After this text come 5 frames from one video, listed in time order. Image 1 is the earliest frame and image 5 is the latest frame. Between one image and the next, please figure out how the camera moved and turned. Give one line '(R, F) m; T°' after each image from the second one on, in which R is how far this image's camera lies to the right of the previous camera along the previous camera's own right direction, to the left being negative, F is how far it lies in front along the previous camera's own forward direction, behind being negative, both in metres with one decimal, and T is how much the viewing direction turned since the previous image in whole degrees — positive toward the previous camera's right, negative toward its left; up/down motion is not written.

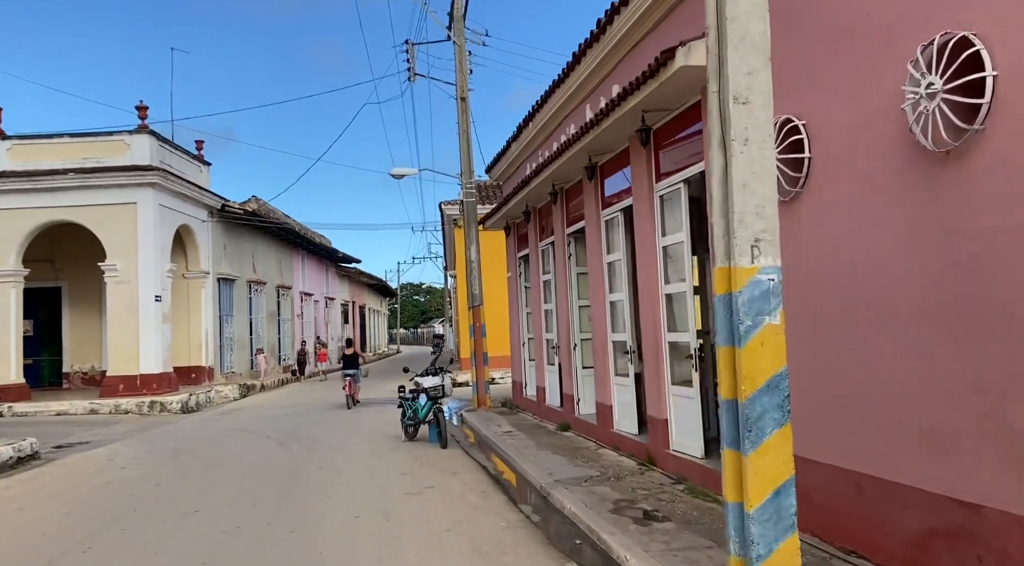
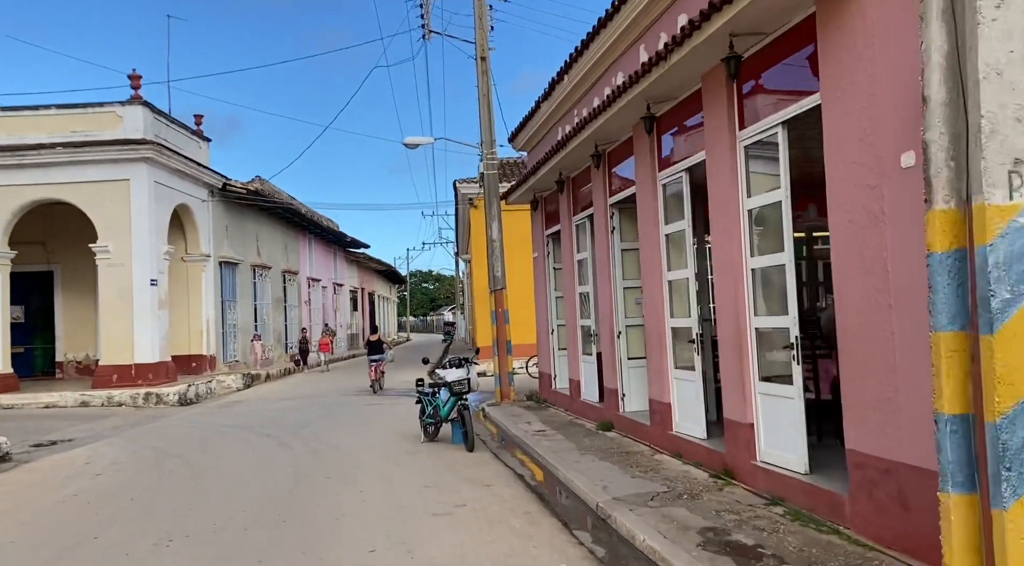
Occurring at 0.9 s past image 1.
(-0.3, +1.5) m; -1°
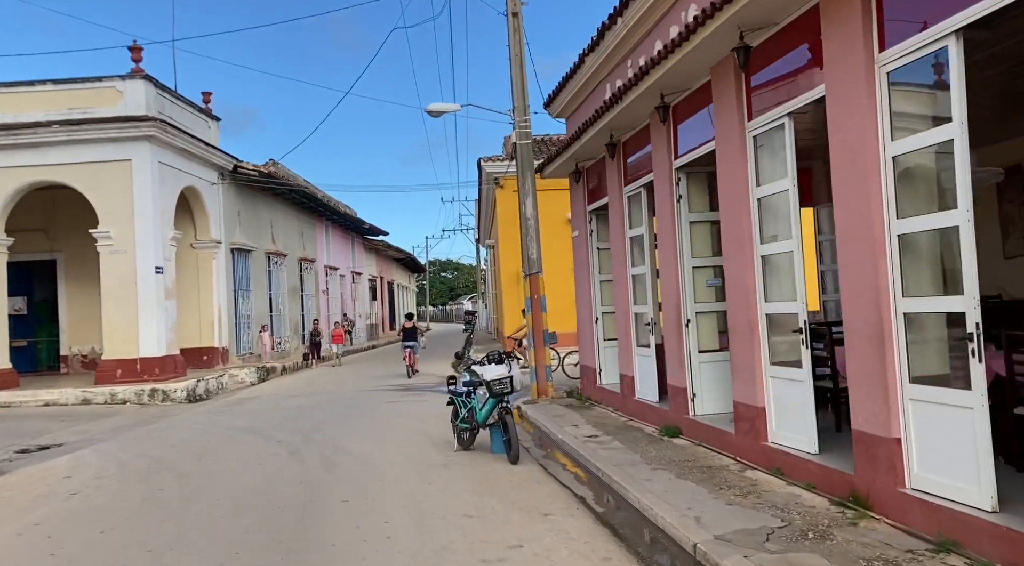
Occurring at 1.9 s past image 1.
(-0.3, +1.5) m; -1°
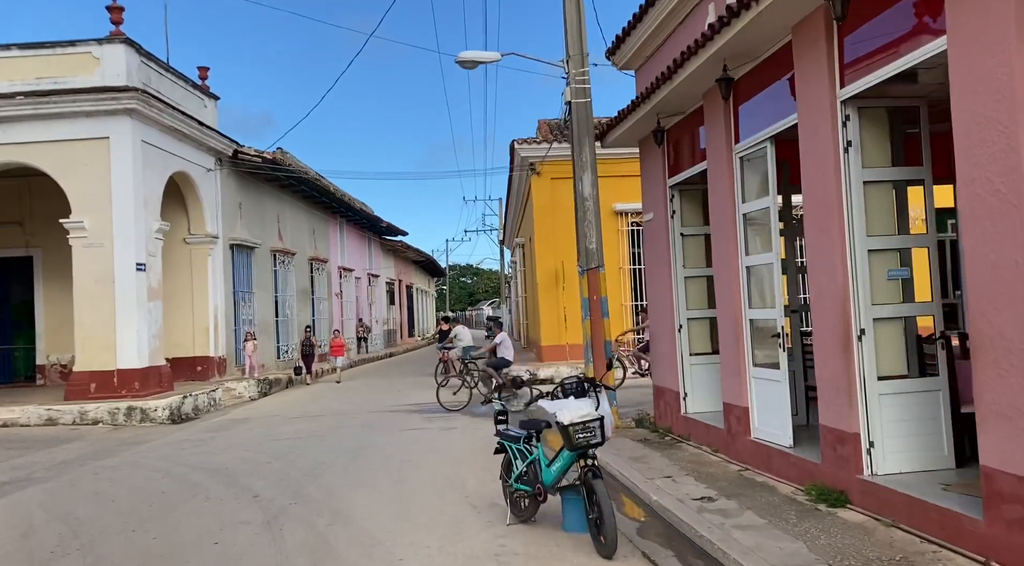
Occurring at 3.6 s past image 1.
(-0.4, +2.8) m; -1°
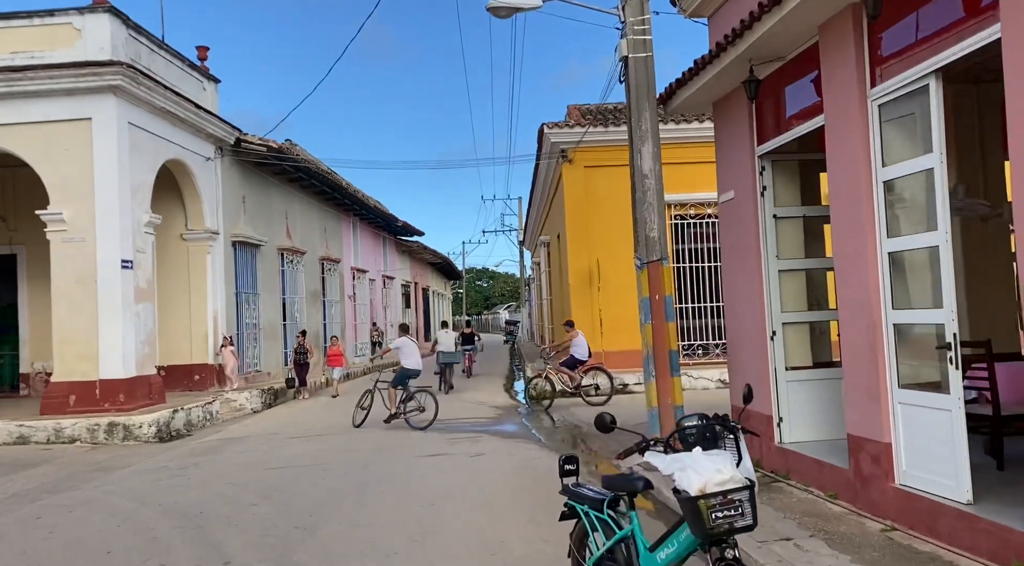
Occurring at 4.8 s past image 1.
(-0.3, +1.9) m; -1°
